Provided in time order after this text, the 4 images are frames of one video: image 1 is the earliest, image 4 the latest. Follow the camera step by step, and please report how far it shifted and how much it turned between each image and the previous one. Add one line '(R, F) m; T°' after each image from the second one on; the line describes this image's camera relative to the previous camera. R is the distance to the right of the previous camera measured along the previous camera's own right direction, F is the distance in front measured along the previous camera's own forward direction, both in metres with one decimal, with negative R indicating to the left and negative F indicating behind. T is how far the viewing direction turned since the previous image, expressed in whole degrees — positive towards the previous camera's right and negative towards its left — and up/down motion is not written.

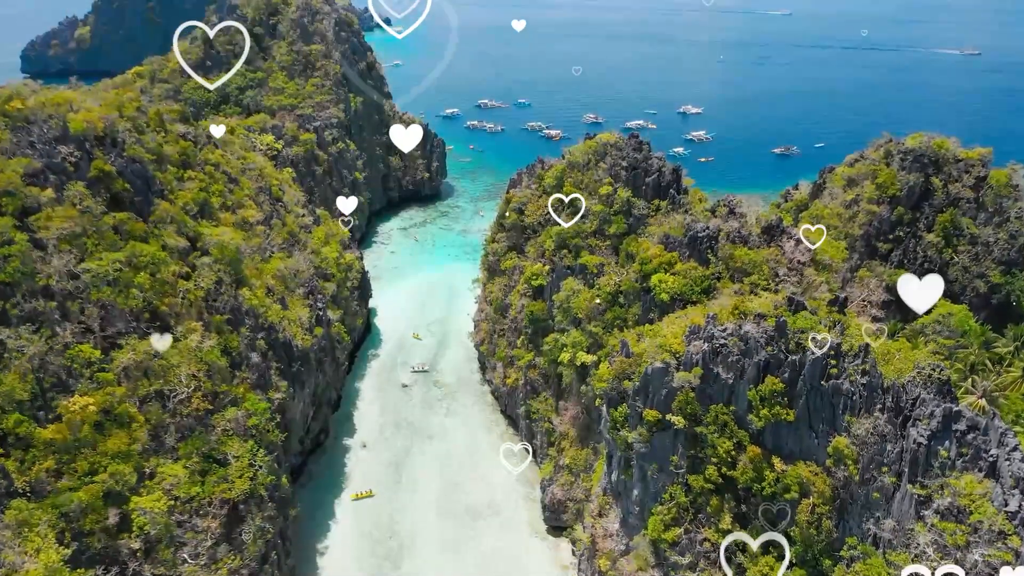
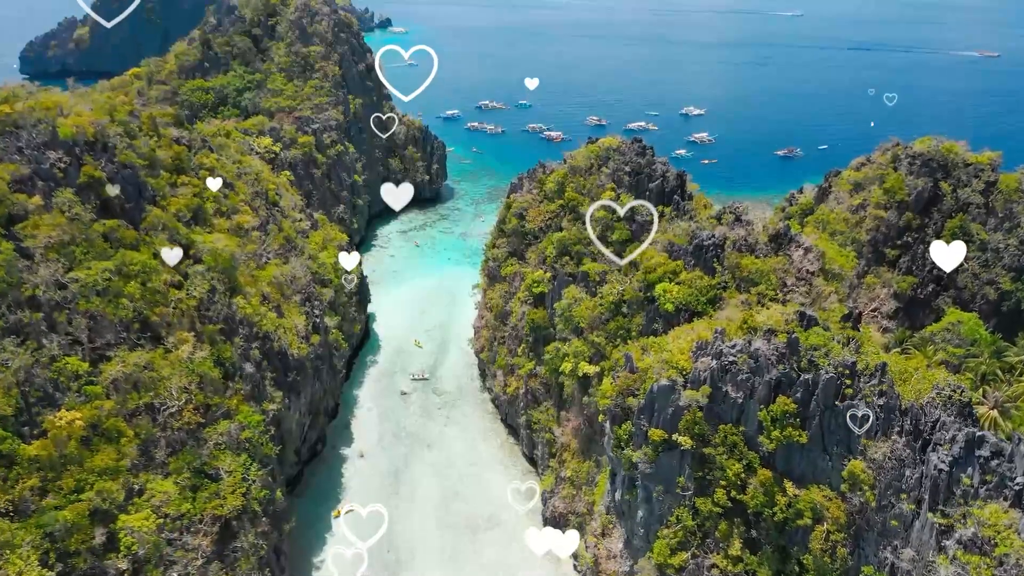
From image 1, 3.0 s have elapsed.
(0.0, +0.7) m; 0°
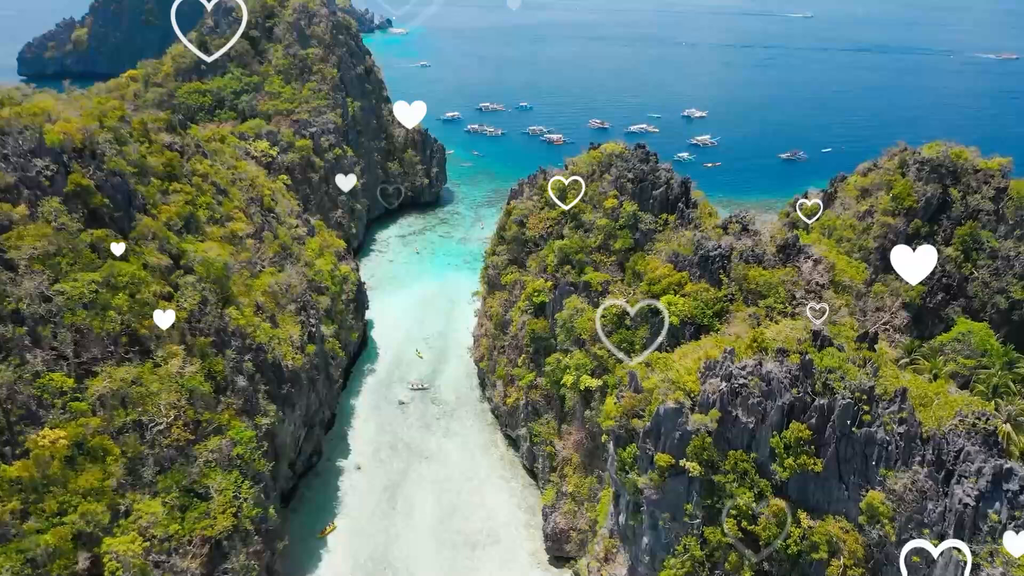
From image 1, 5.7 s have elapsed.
(0.0, +0.8) m; 0°
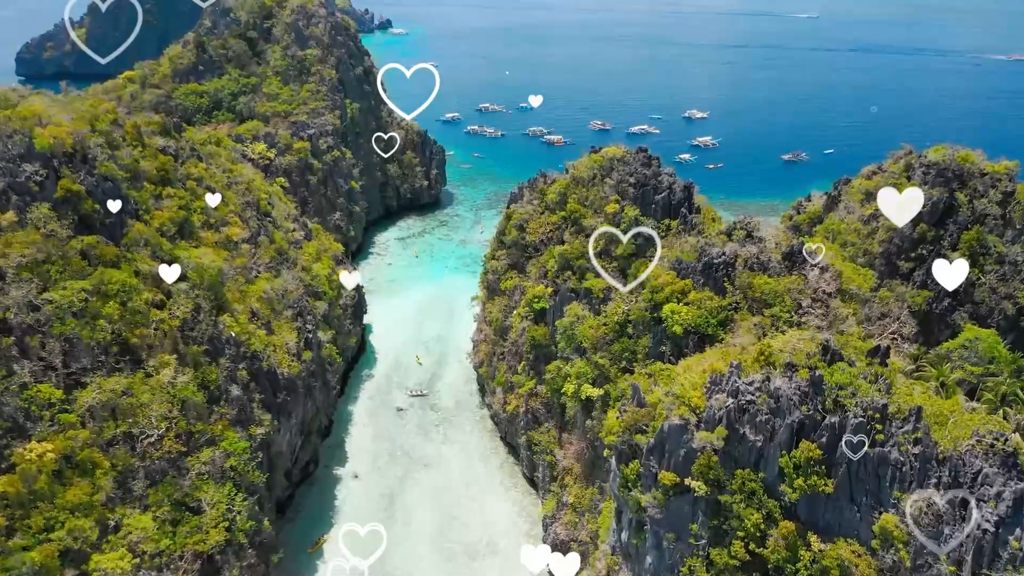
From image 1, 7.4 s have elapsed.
(0.0, +0.5) m; 0°
